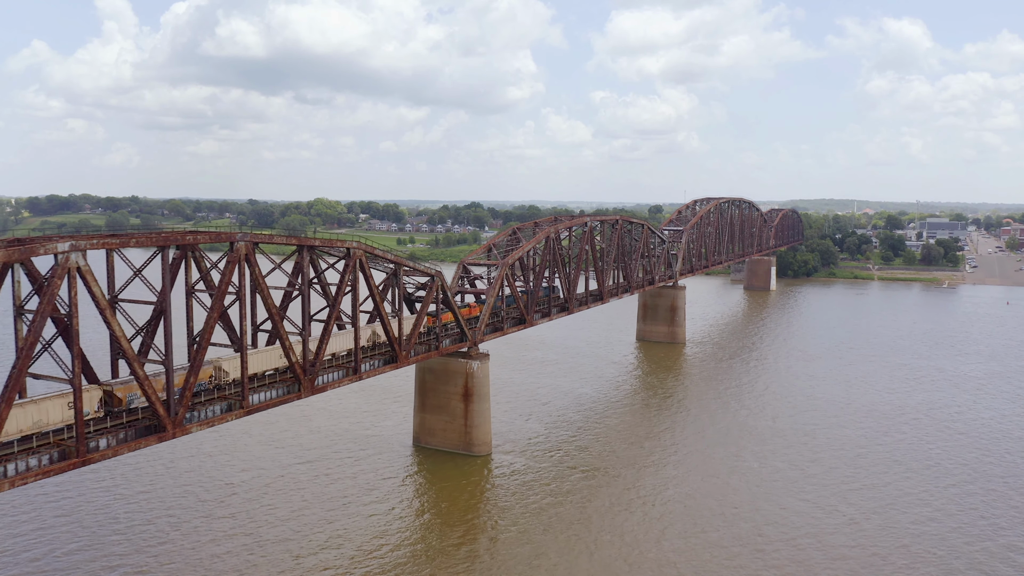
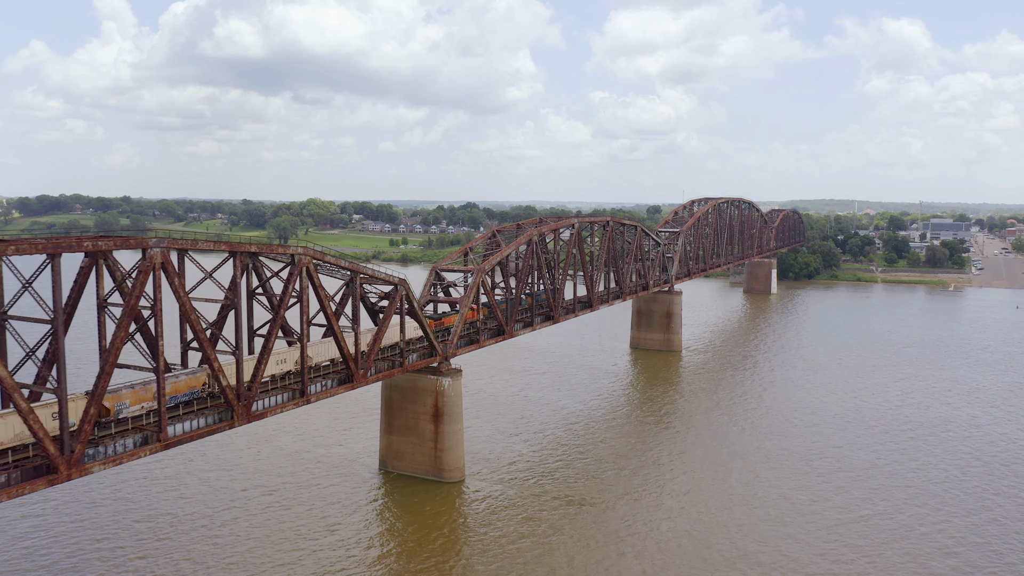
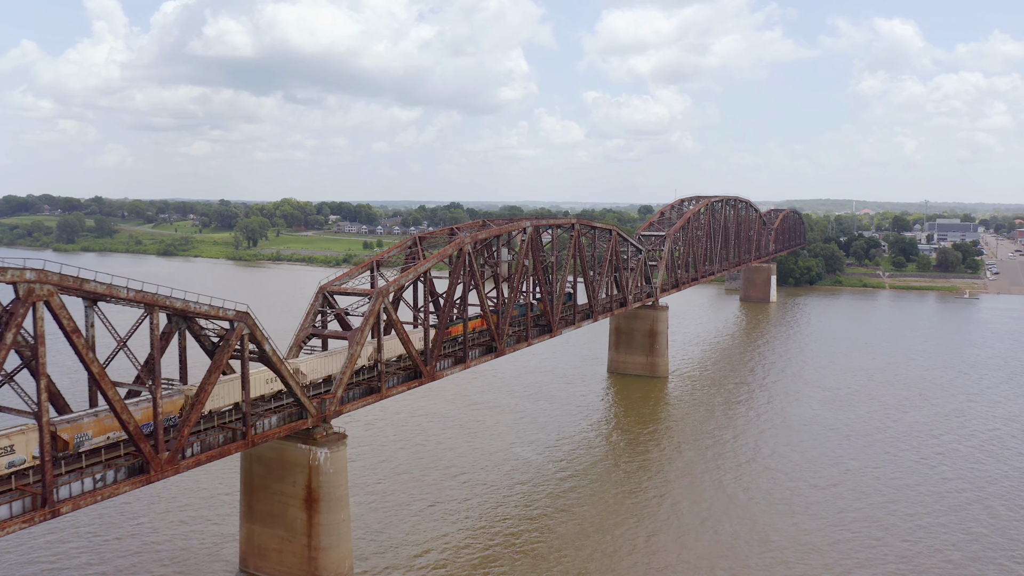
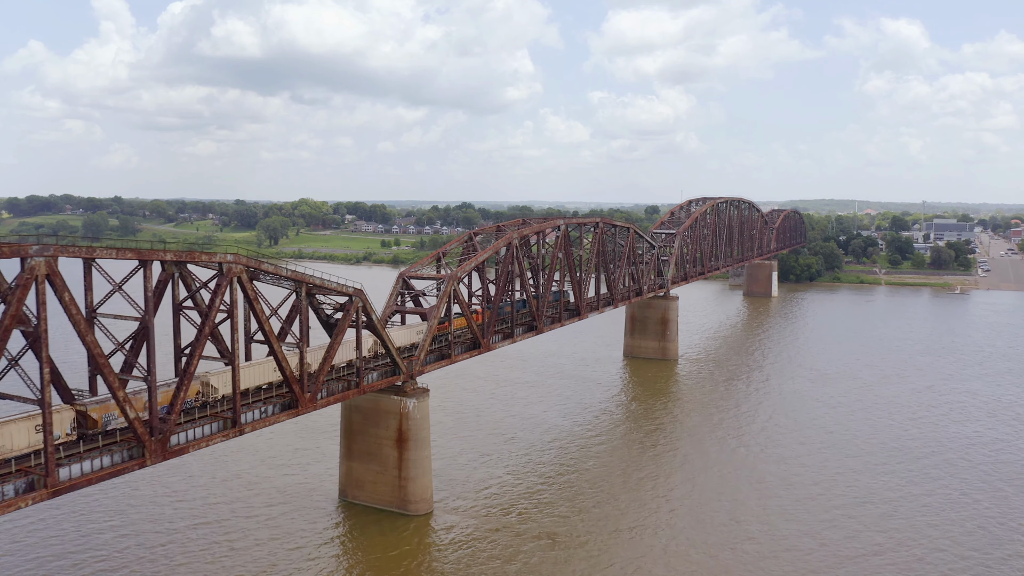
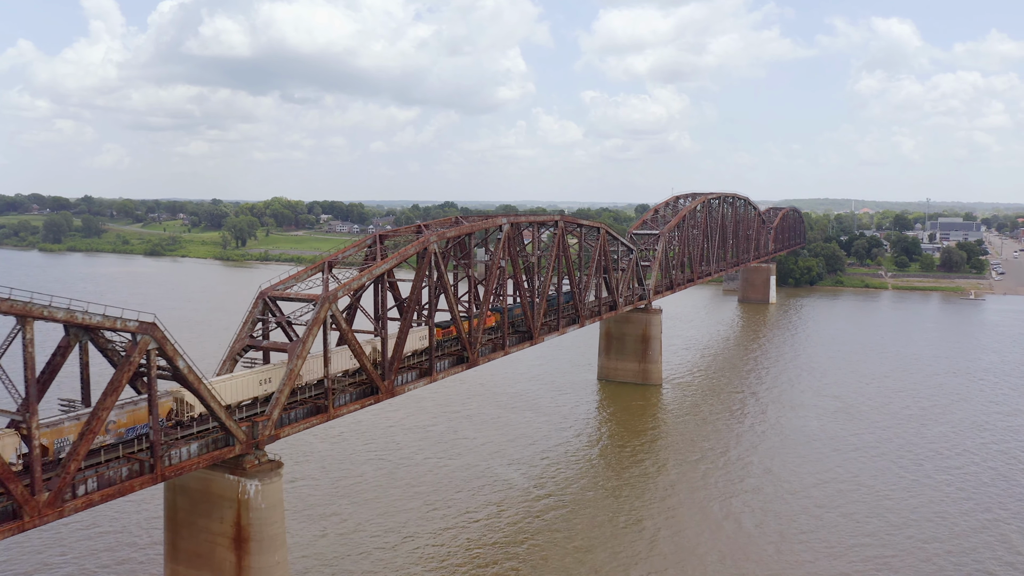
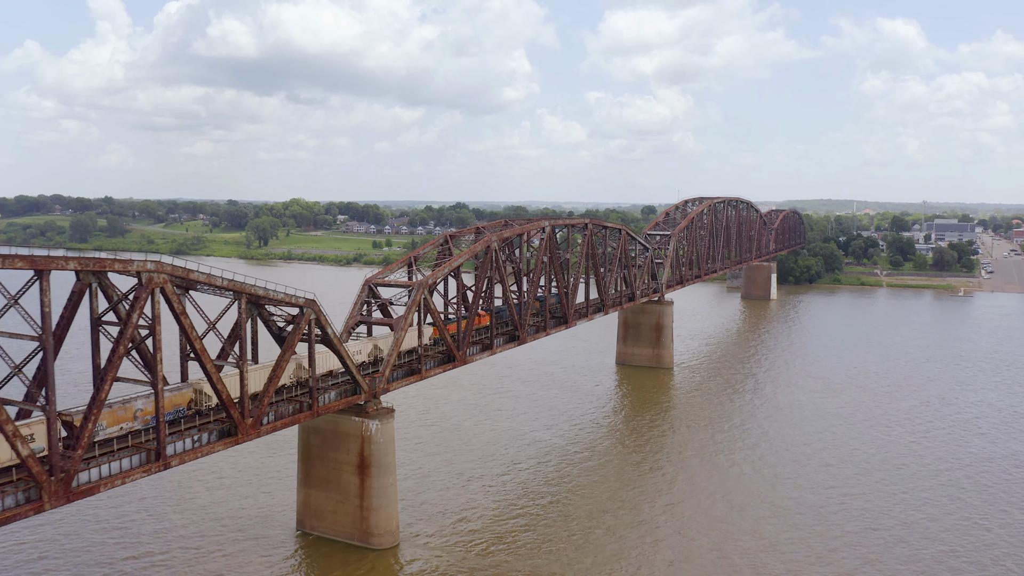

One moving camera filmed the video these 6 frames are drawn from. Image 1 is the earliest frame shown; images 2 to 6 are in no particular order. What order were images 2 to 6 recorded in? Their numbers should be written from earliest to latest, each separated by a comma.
2, 4, 6, 3, 5
